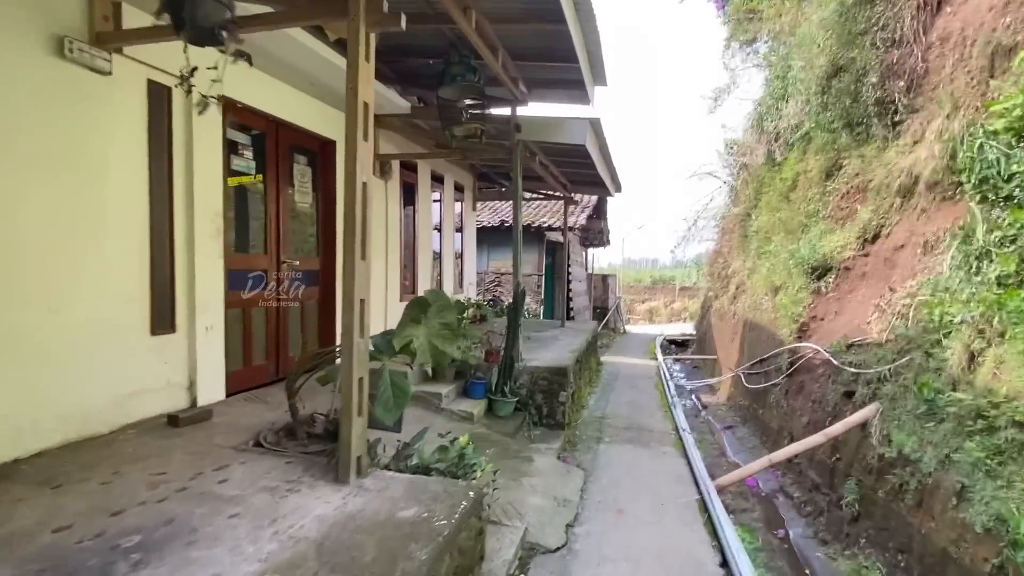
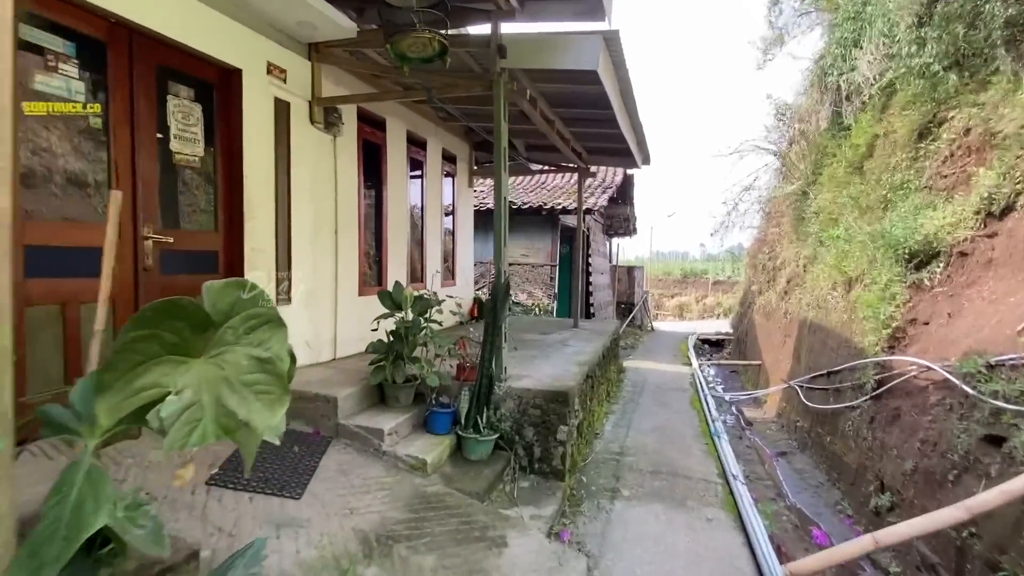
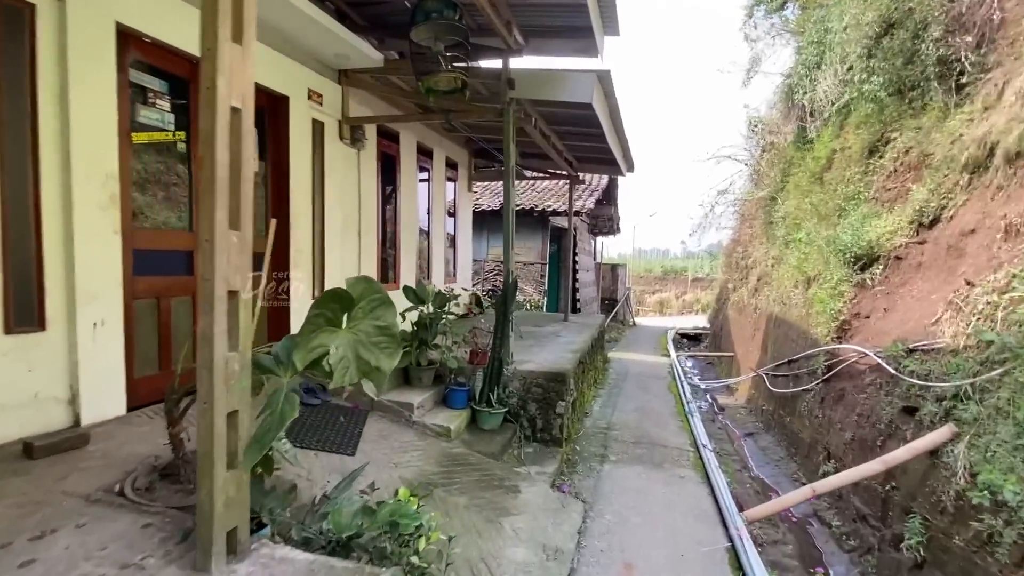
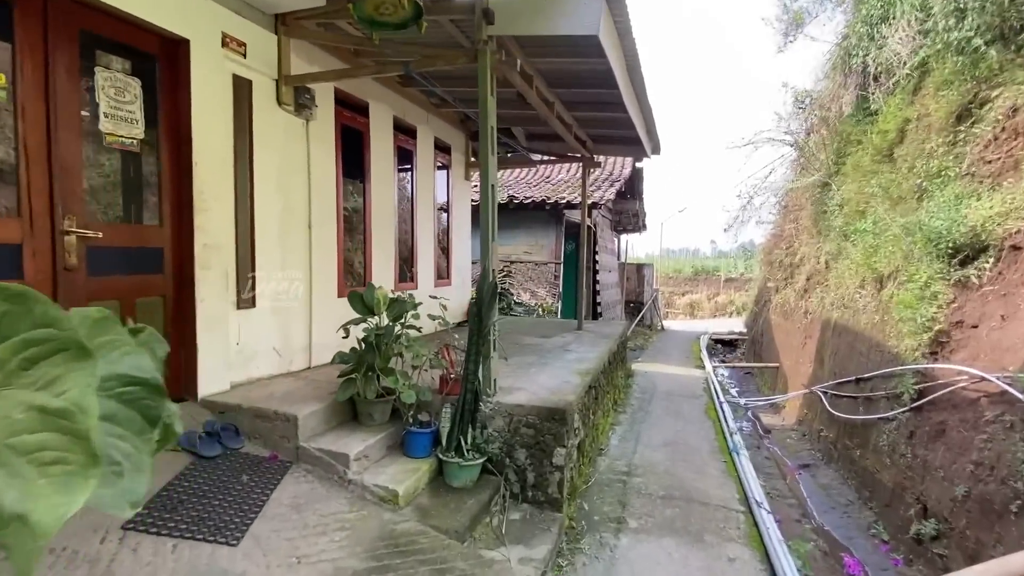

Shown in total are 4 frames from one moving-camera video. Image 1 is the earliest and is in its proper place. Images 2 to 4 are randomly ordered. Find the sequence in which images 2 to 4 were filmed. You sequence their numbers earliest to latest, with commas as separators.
3, 2, 4
